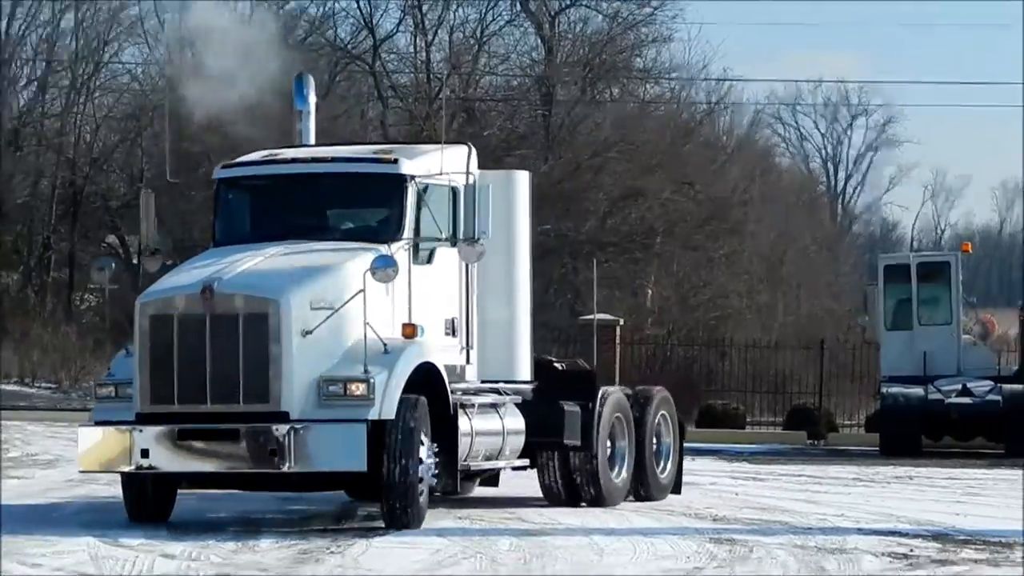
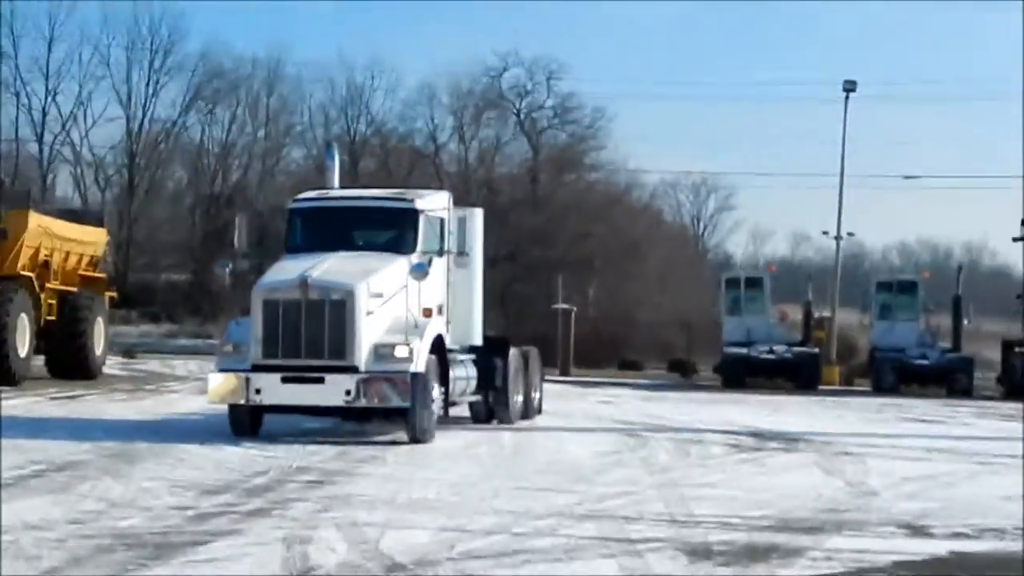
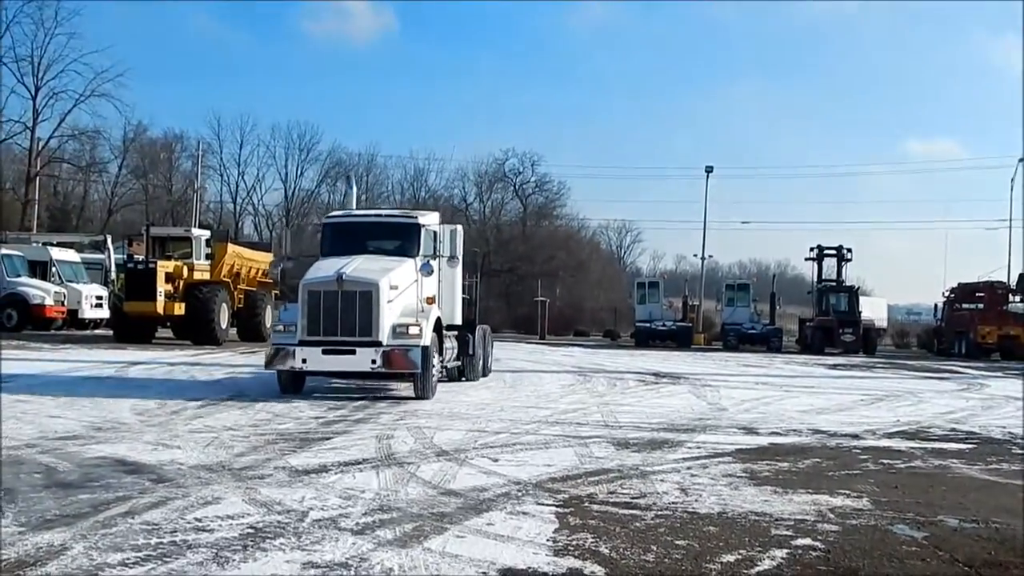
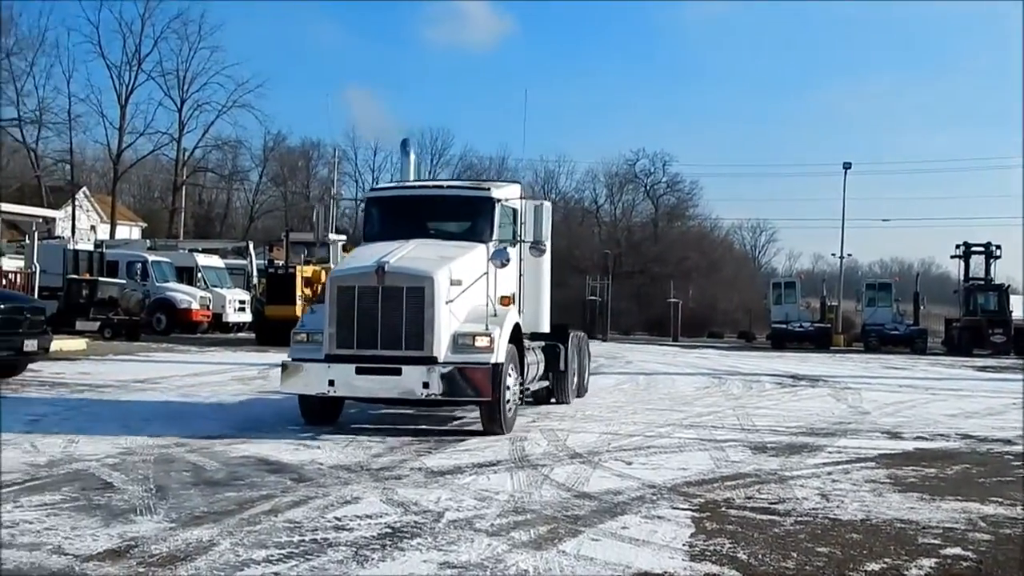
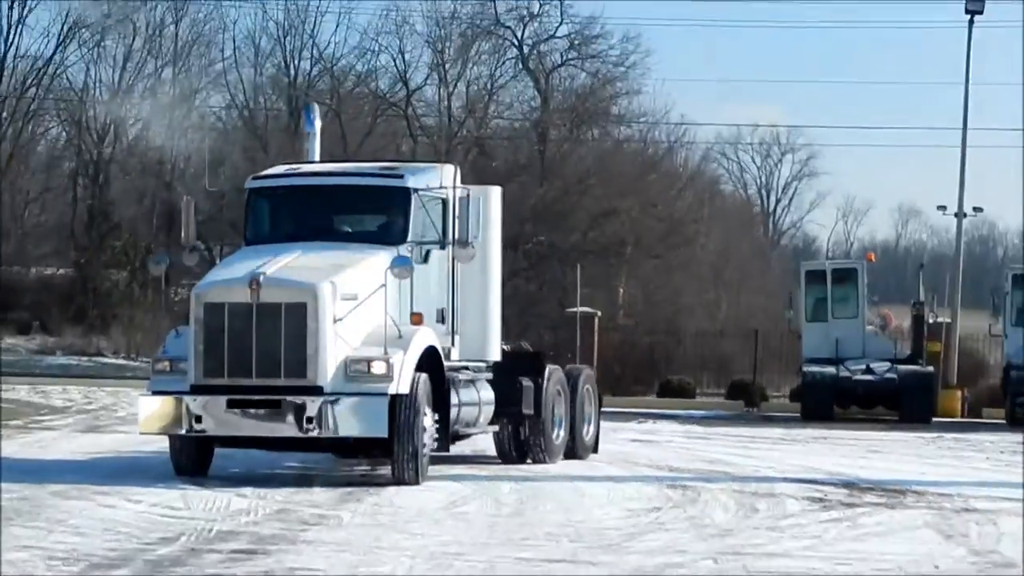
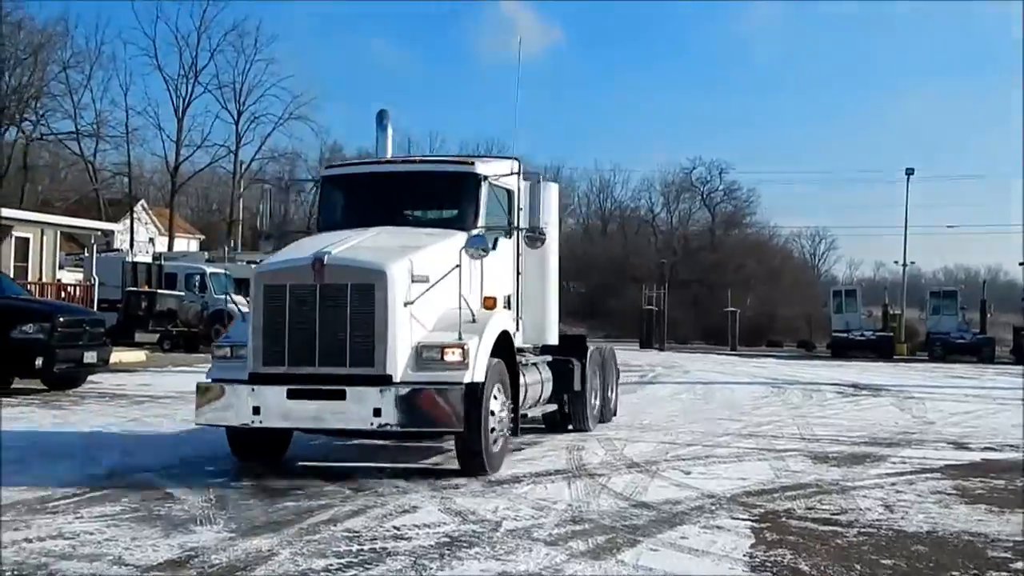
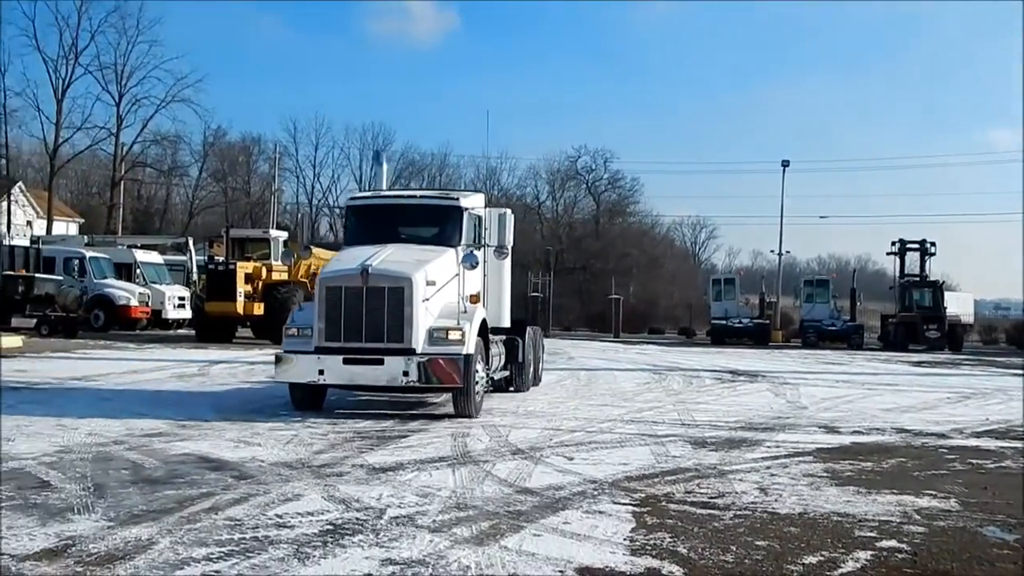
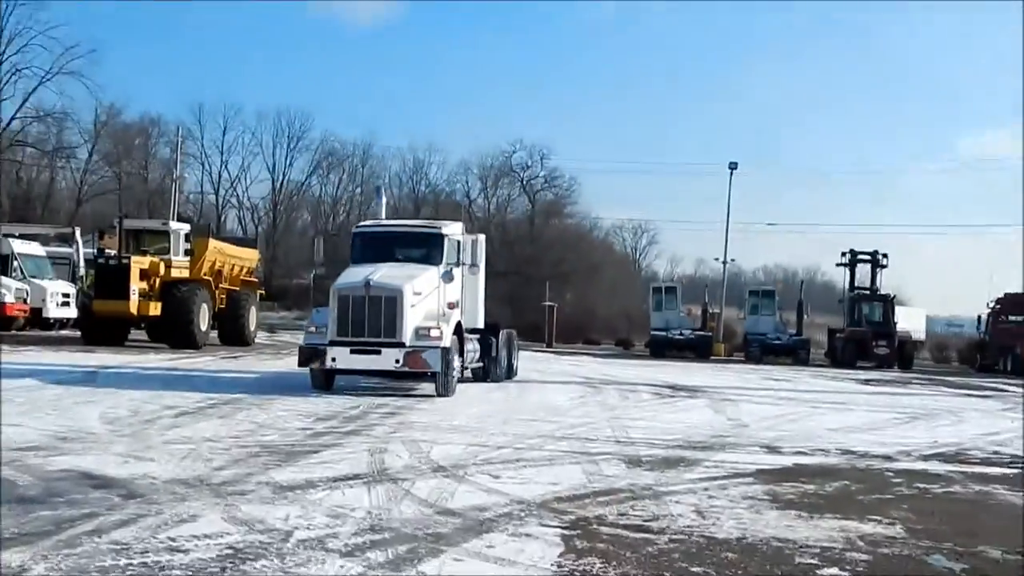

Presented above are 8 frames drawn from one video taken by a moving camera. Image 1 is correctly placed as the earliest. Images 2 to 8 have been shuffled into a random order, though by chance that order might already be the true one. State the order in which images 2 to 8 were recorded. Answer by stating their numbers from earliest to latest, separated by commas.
5, 2, 8, 3, 7, 4, 6
